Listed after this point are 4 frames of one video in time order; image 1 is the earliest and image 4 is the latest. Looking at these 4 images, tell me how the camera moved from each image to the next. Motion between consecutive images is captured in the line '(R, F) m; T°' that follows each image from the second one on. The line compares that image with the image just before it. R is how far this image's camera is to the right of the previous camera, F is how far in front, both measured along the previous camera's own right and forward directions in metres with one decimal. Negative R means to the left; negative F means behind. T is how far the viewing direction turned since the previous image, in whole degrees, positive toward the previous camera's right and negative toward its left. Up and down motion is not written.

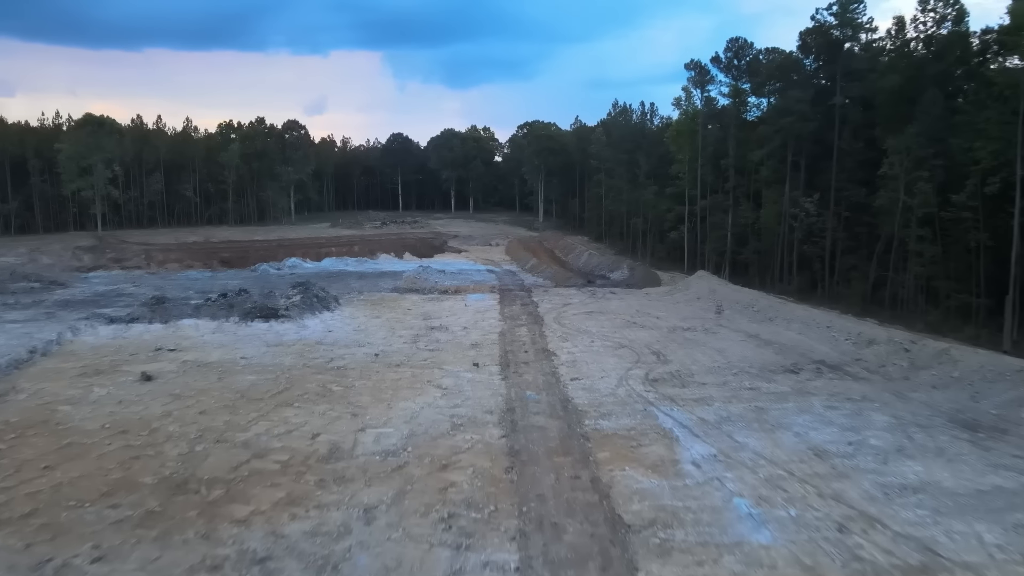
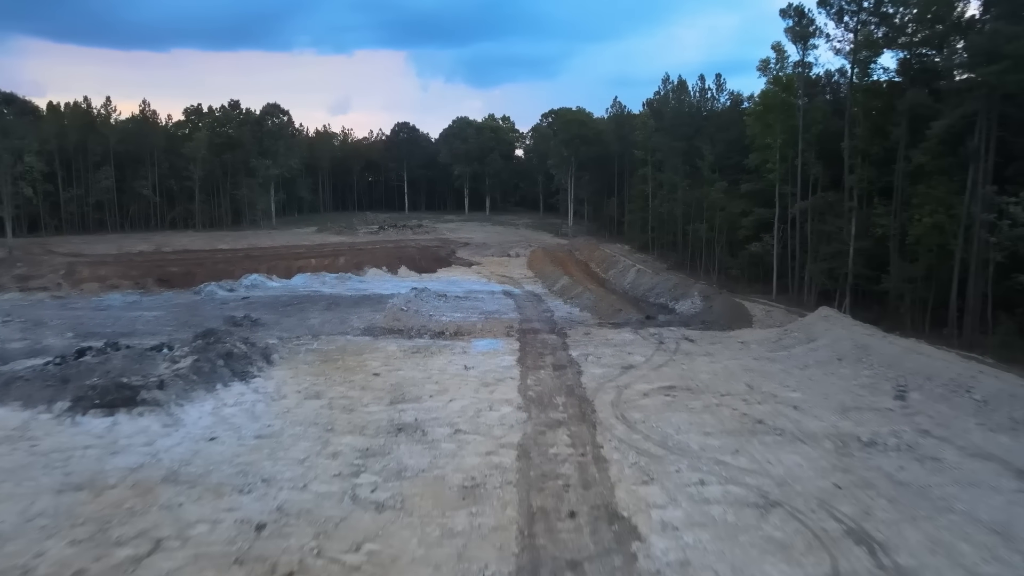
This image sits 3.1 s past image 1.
(-0.1, +8.5) m; -2°
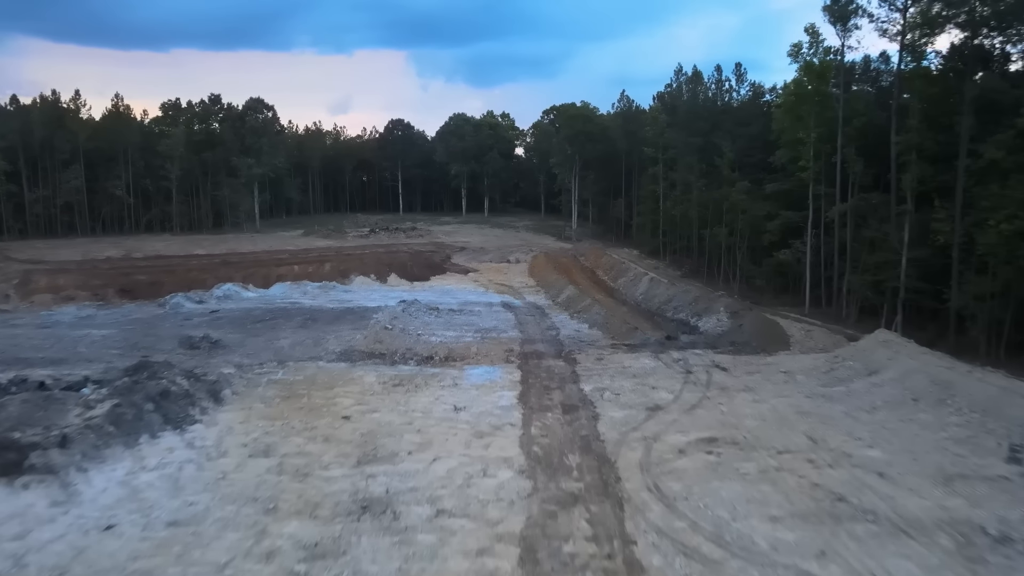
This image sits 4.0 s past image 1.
(0.0, +2.6) m; 0°
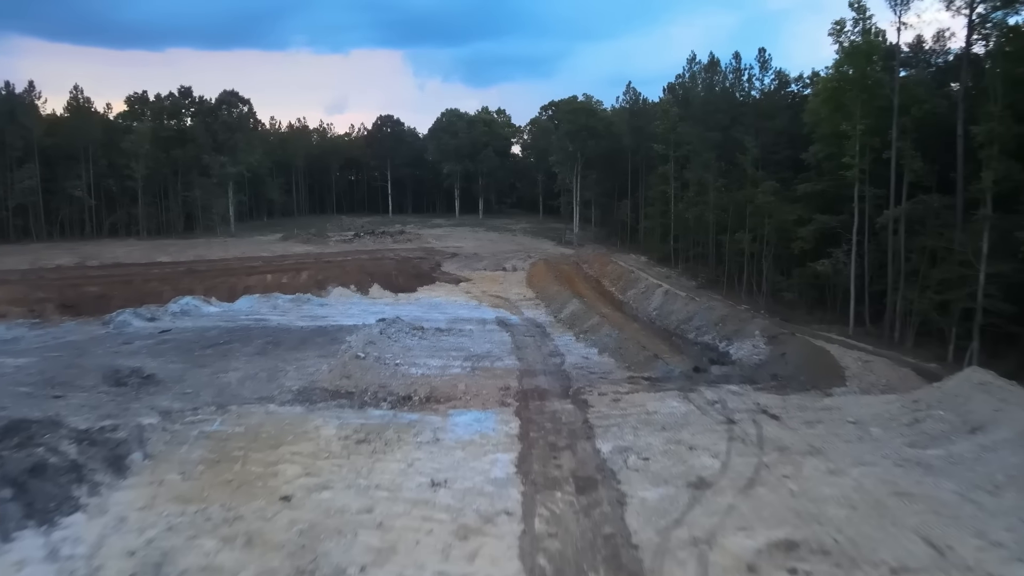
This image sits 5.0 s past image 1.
(0.0, +3.0) m; 0°
